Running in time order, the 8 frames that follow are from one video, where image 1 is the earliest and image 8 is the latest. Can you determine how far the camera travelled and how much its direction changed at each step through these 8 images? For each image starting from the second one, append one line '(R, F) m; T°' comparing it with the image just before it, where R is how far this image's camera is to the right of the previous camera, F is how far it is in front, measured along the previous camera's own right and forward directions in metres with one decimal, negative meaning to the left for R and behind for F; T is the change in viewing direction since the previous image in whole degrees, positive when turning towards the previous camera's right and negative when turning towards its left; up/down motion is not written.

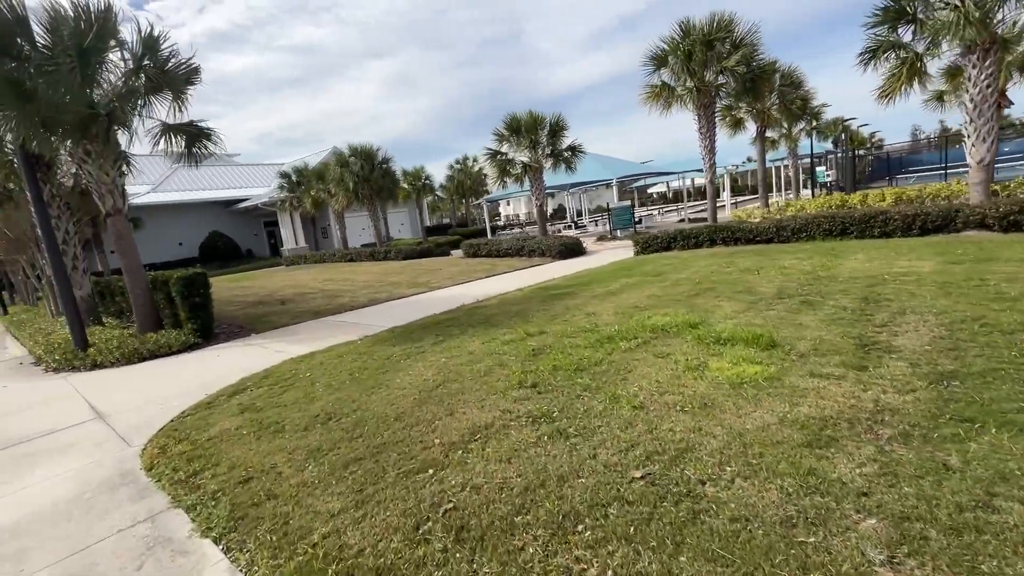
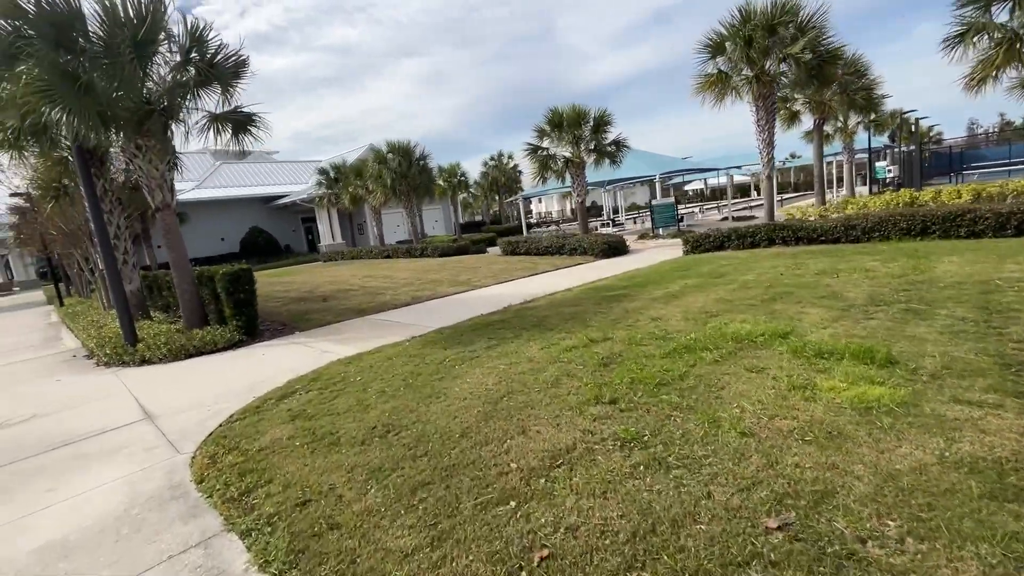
(-0.4, +0.4) m; -3°
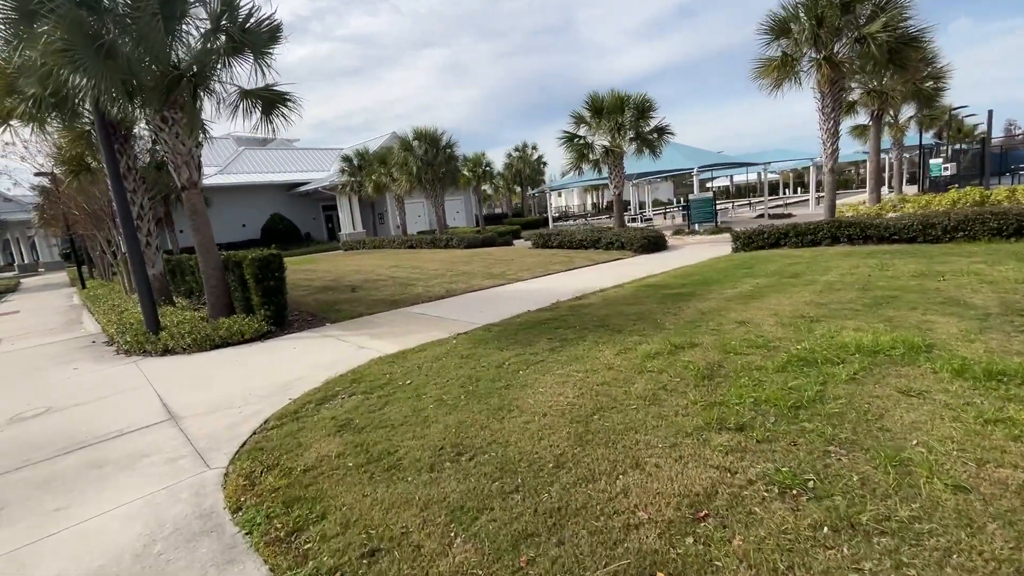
(-0.6, +0.7) m; -2°
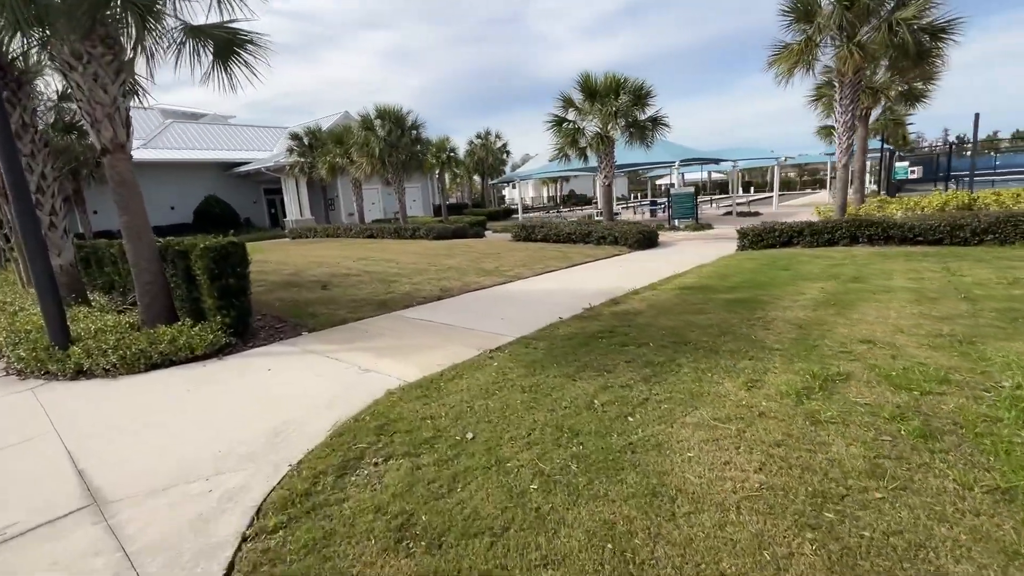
(-1.1, +1.4) m; +7°
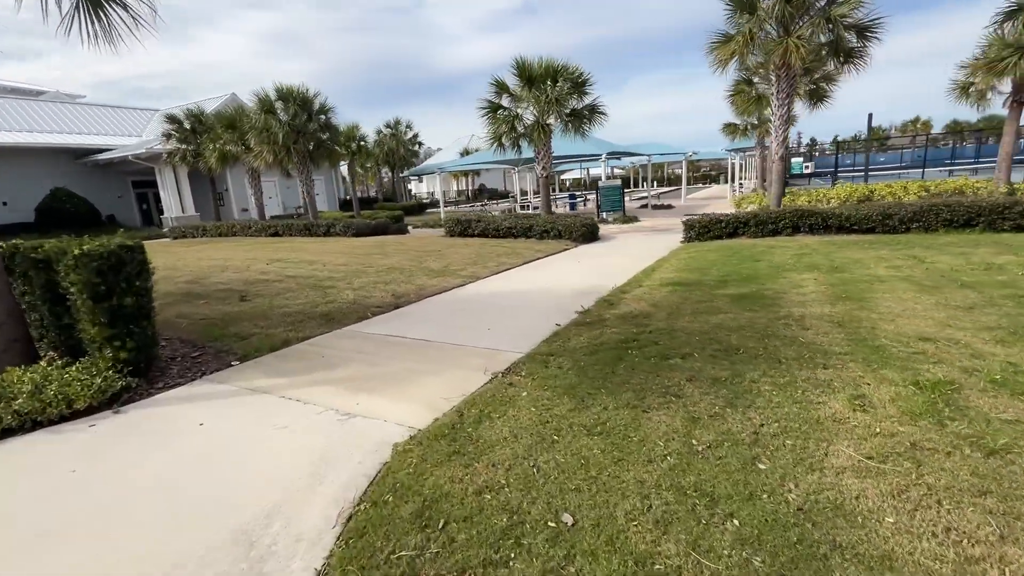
(-0.9, +1.1) m; +11°
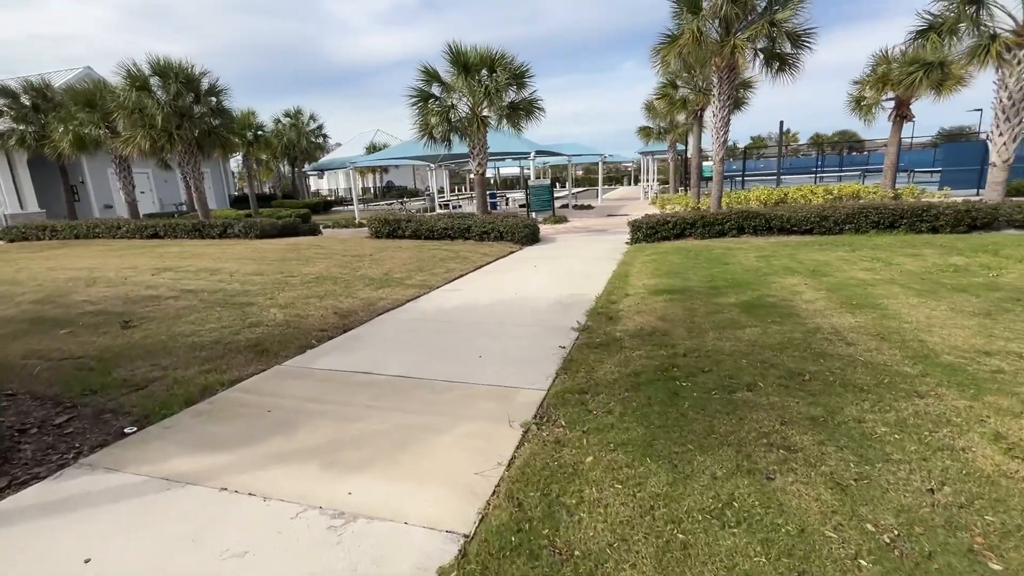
(-0.8, +1.0) m; +11°
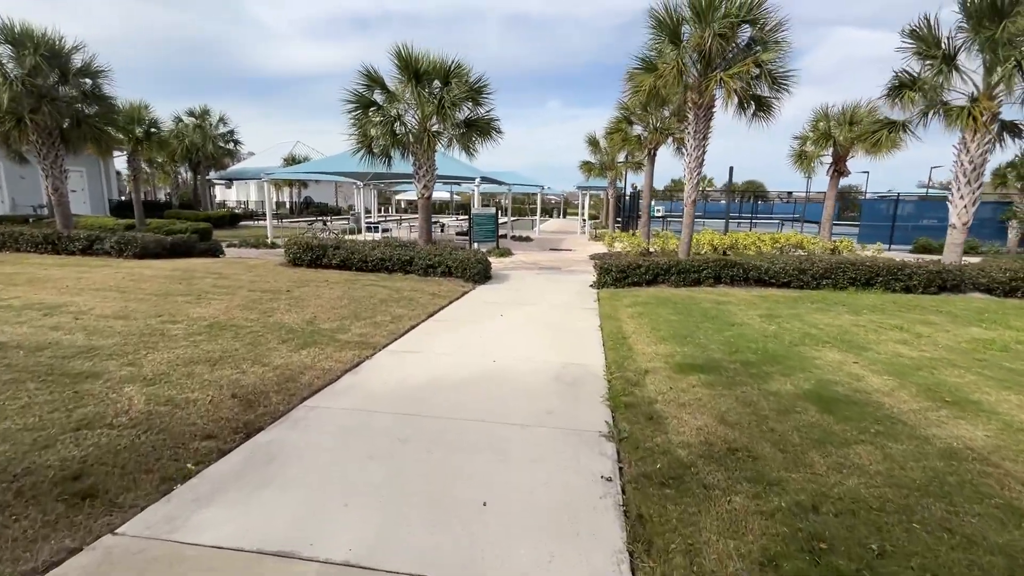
(-0.6, +1.7) m; +9°
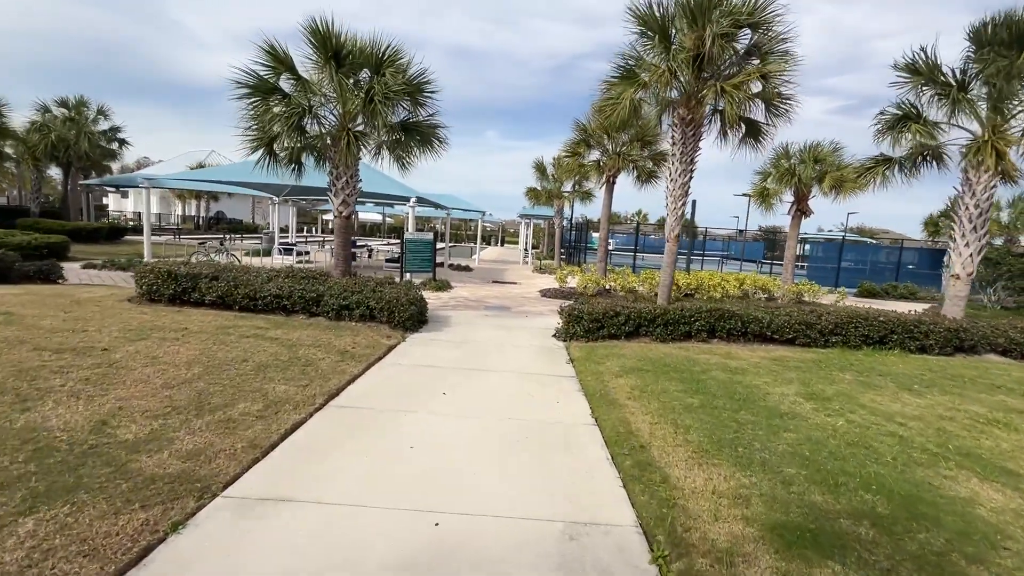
(-0.2, +2.3) m; +8°
